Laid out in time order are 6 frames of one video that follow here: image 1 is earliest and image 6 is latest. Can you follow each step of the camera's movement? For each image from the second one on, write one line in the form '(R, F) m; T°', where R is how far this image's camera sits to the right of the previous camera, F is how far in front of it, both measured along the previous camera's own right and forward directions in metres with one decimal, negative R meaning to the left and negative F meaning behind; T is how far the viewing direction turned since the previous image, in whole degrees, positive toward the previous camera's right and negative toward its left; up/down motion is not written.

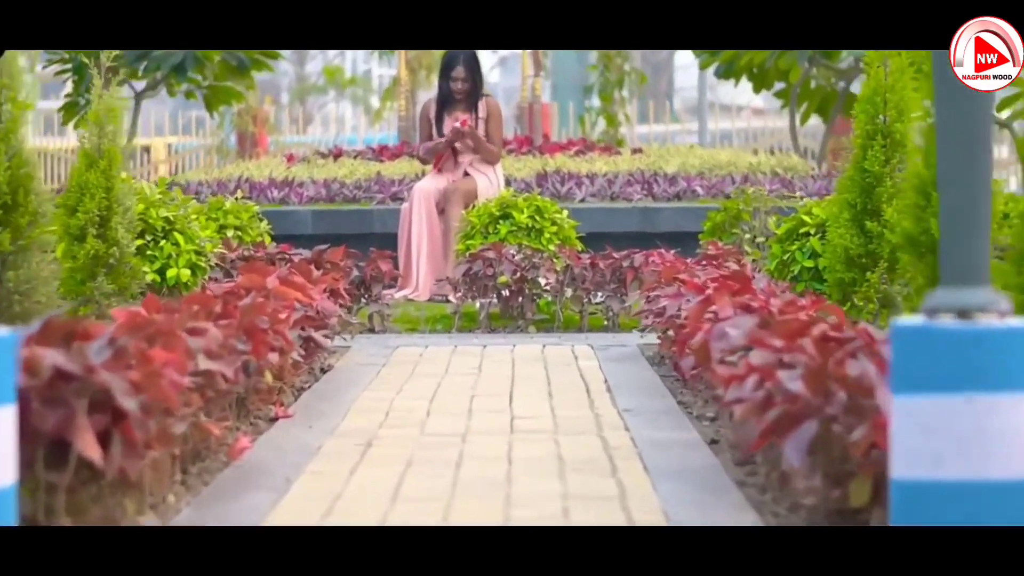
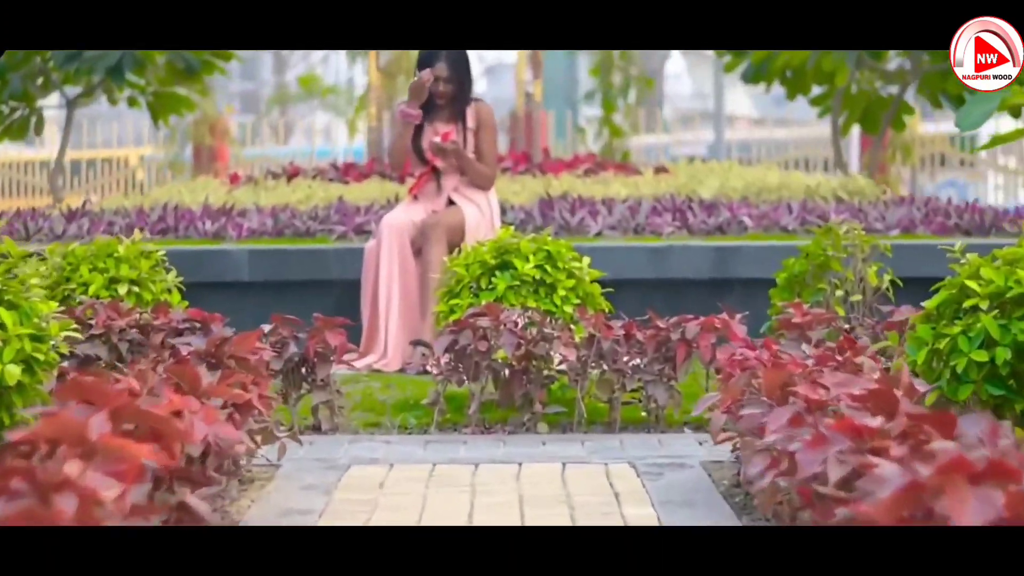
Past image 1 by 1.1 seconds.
(0.0, +2.6) m; 0°
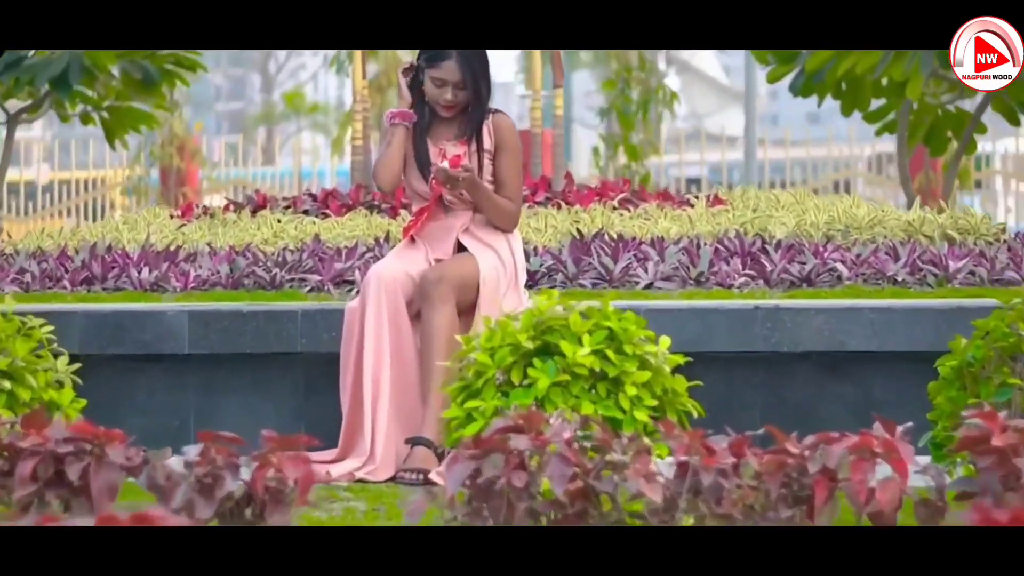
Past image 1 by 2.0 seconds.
(-0.1, +2.2) m; 0°
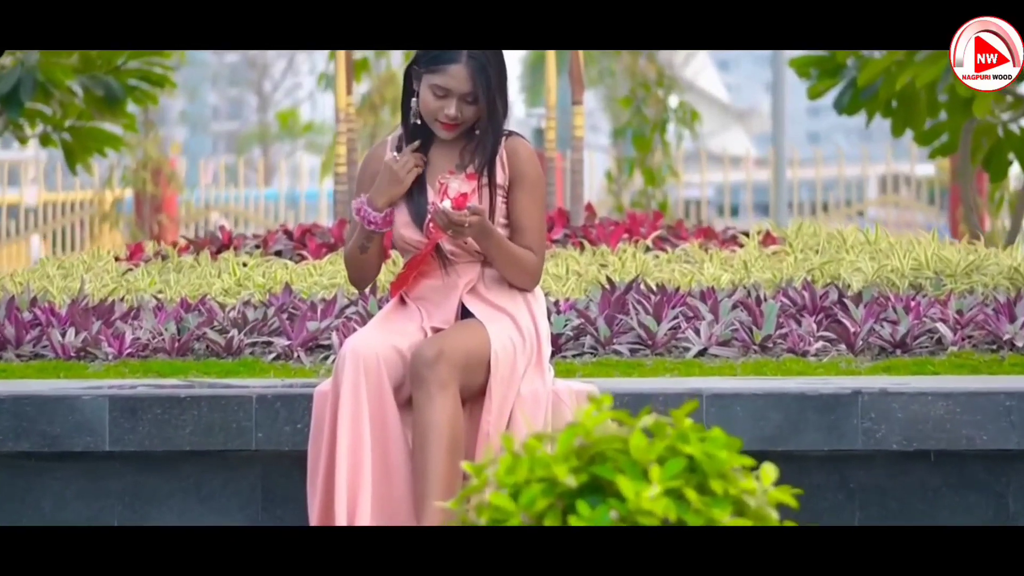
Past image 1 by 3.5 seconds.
(0.0, +1.5) m; 0°
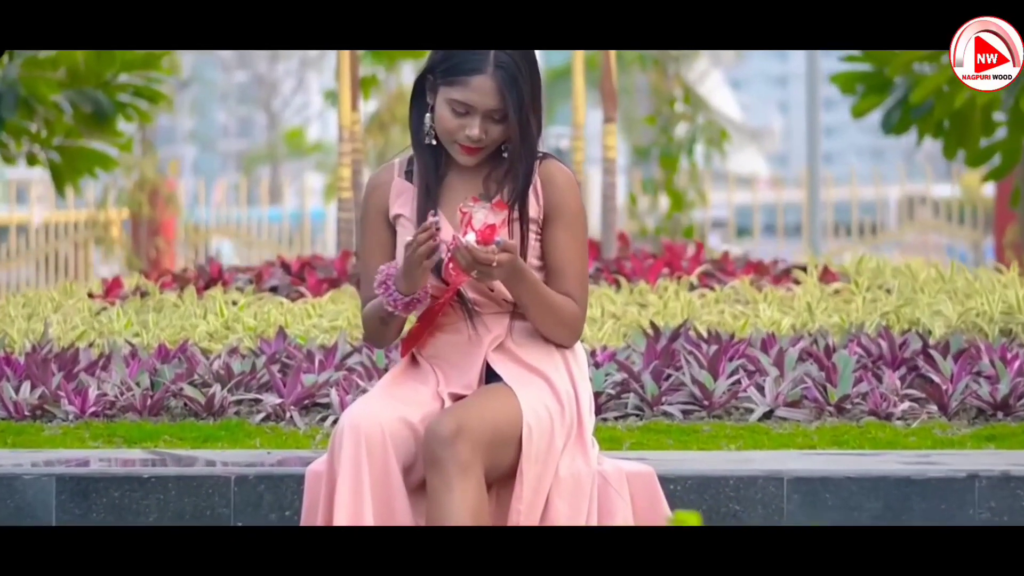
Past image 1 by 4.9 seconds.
(0.0, +0.9) m; 0°
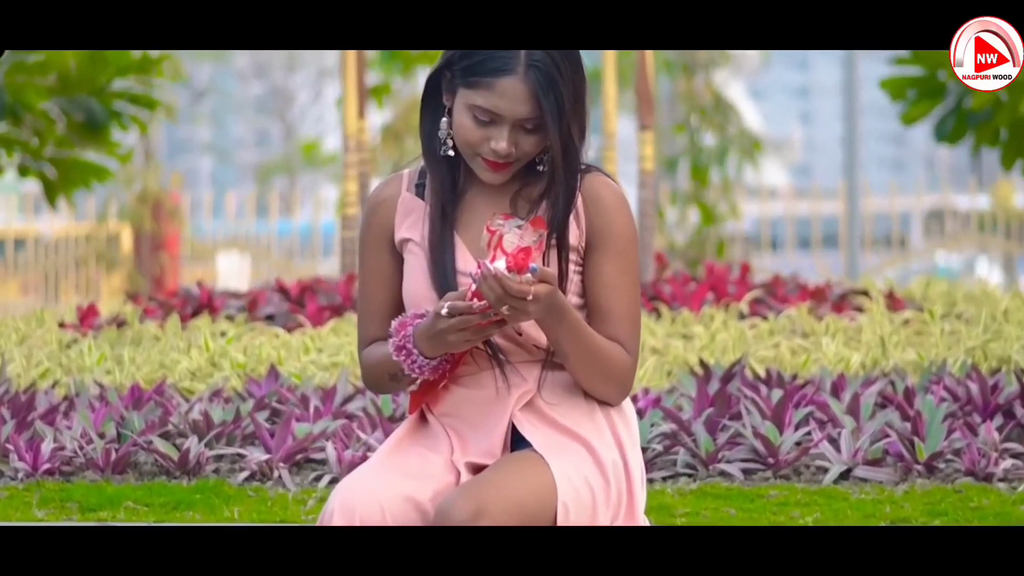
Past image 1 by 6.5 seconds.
(0.0, +0.8) m; 0°
